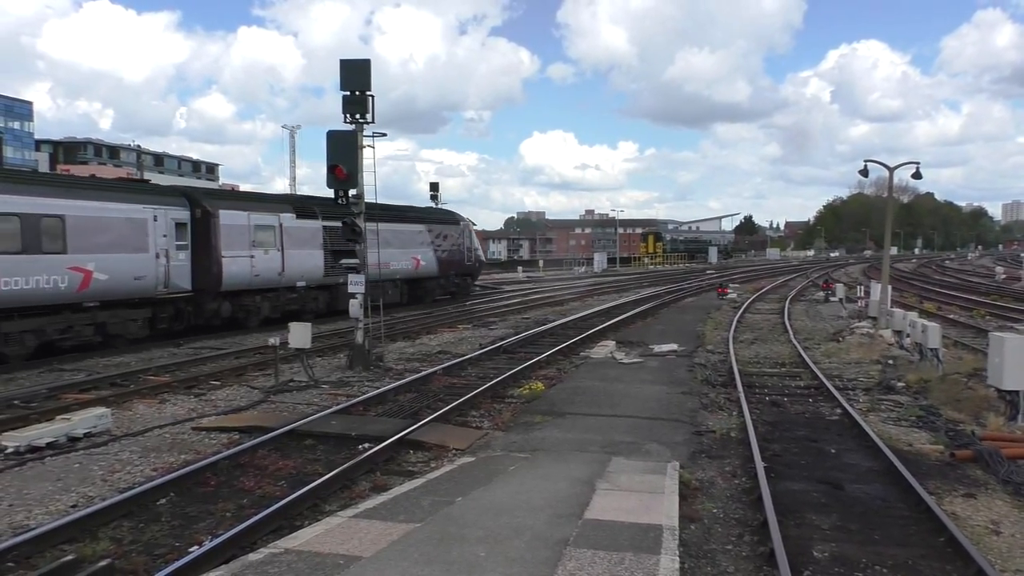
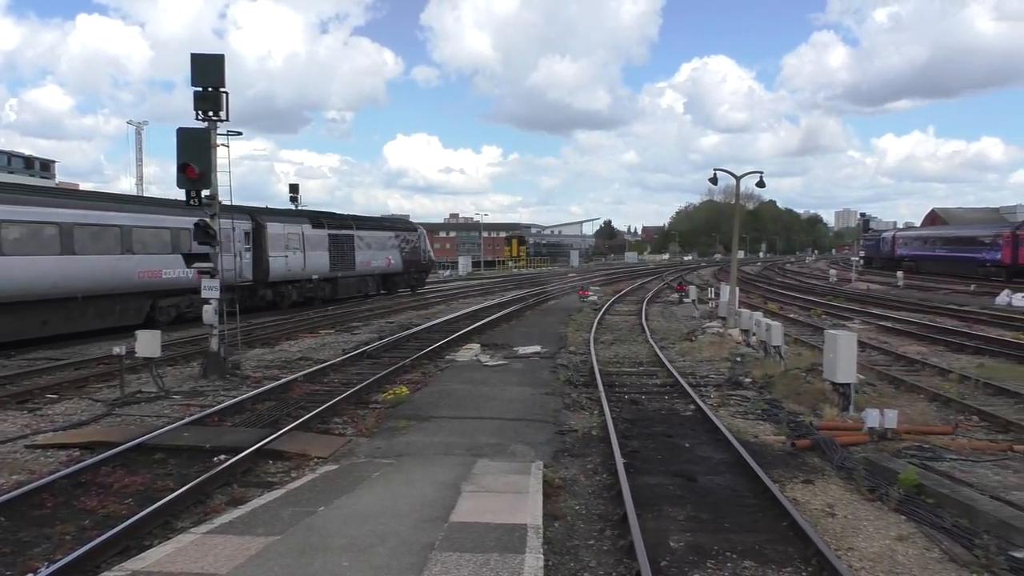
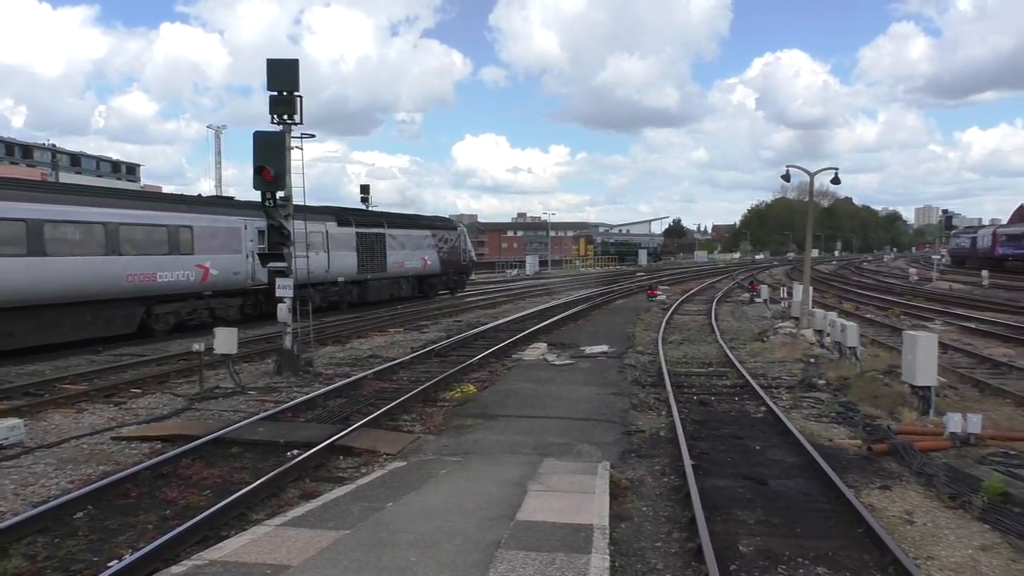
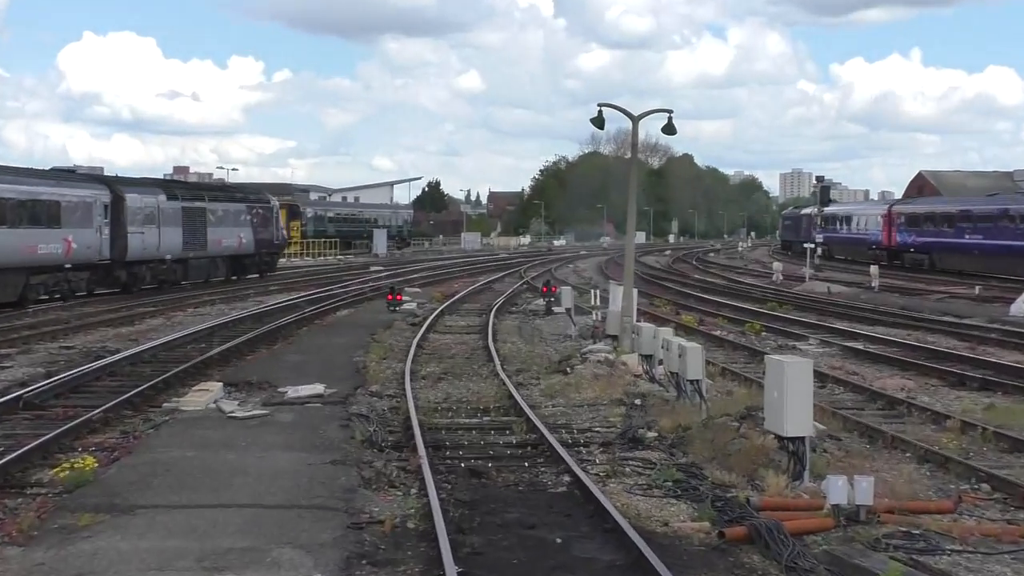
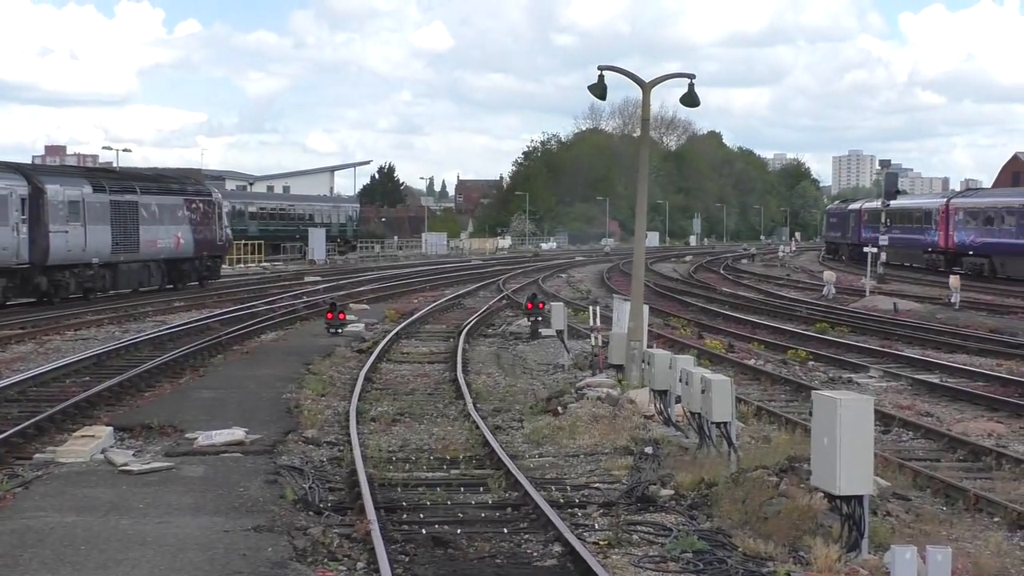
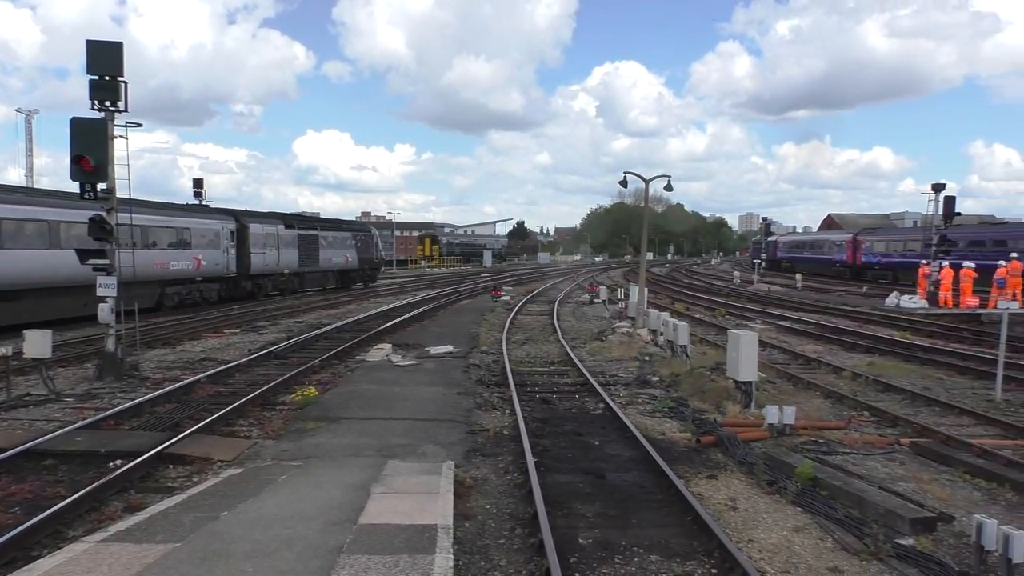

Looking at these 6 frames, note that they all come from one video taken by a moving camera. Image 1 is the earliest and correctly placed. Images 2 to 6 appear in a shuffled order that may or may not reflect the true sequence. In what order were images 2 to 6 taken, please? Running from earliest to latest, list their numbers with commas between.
3, 2, 6, 4, 5
